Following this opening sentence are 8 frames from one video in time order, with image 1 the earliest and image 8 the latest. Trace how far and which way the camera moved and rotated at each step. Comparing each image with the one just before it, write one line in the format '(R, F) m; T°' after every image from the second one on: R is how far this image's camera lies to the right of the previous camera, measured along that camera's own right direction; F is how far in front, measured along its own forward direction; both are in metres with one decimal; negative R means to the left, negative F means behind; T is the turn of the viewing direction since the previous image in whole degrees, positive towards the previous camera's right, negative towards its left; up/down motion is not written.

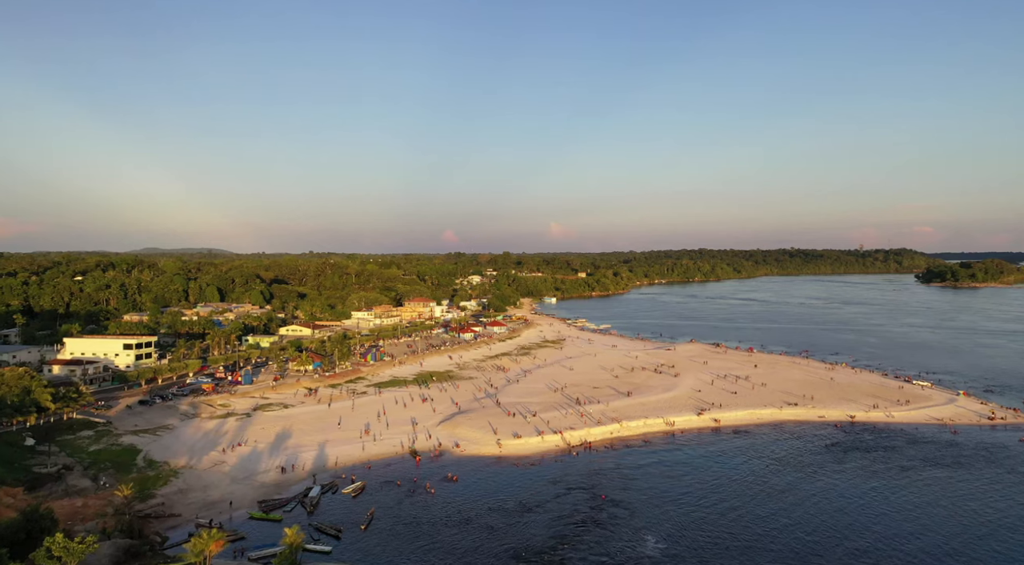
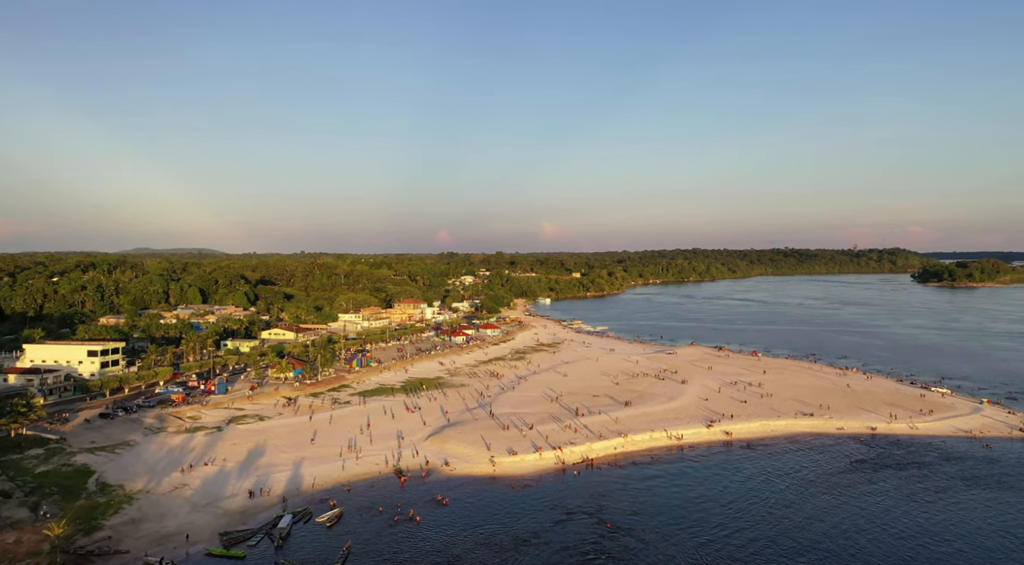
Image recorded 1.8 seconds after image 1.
(-0.1, +3.2) m; +1°
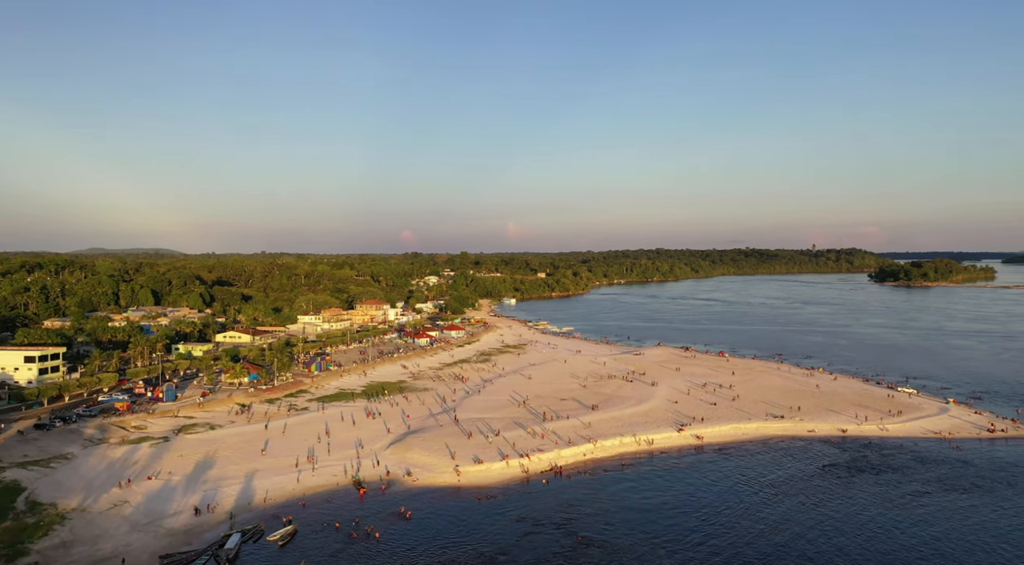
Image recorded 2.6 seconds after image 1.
(0.0, +1.4) m; +3°
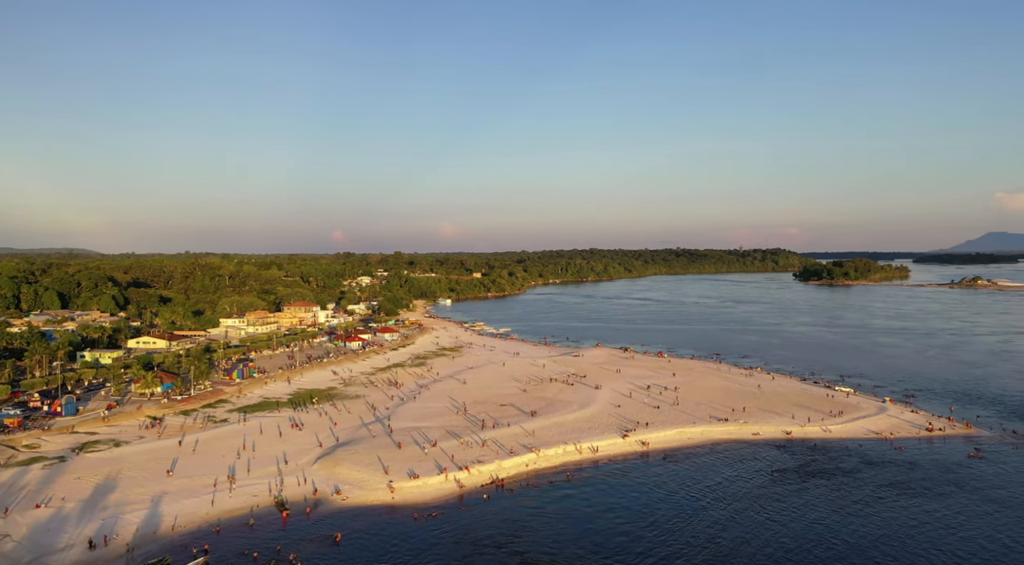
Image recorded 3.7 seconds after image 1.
(-0.1, +2.0) m; +6°
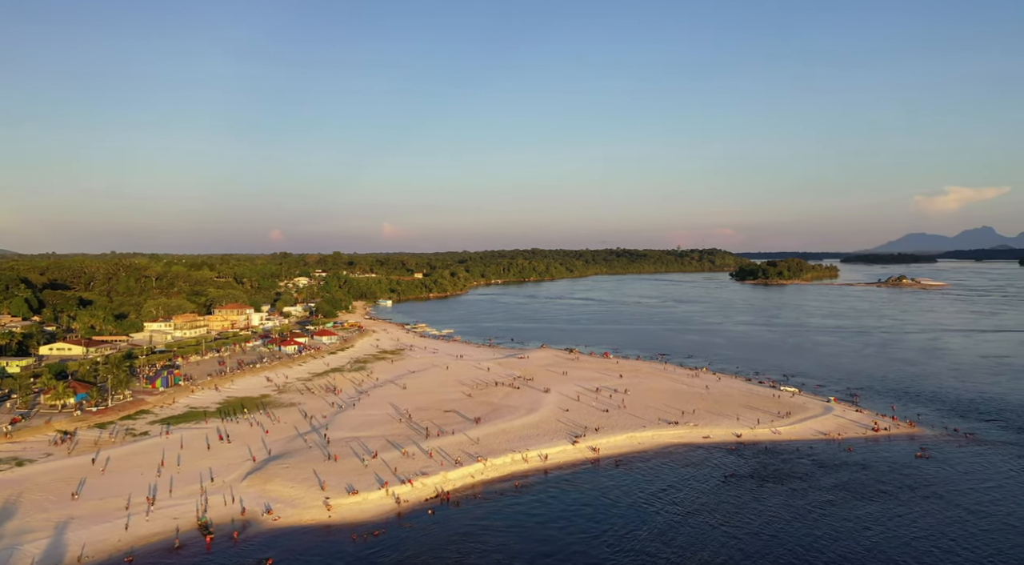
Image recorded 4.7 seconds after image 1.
(-0.2, +1.6) m; +5°
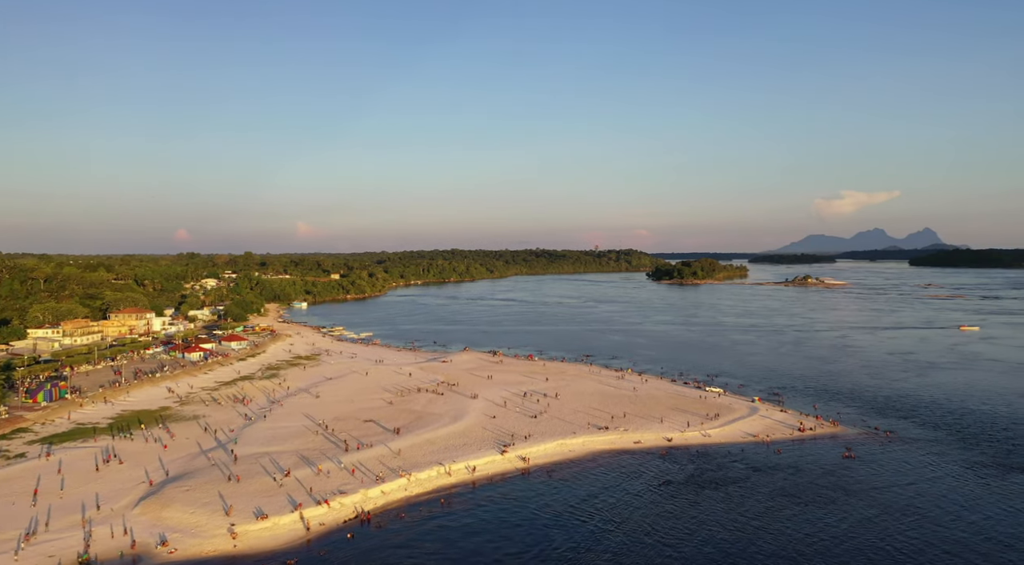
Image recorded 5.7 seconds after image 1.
(-0.2, +1.7) m; +7°
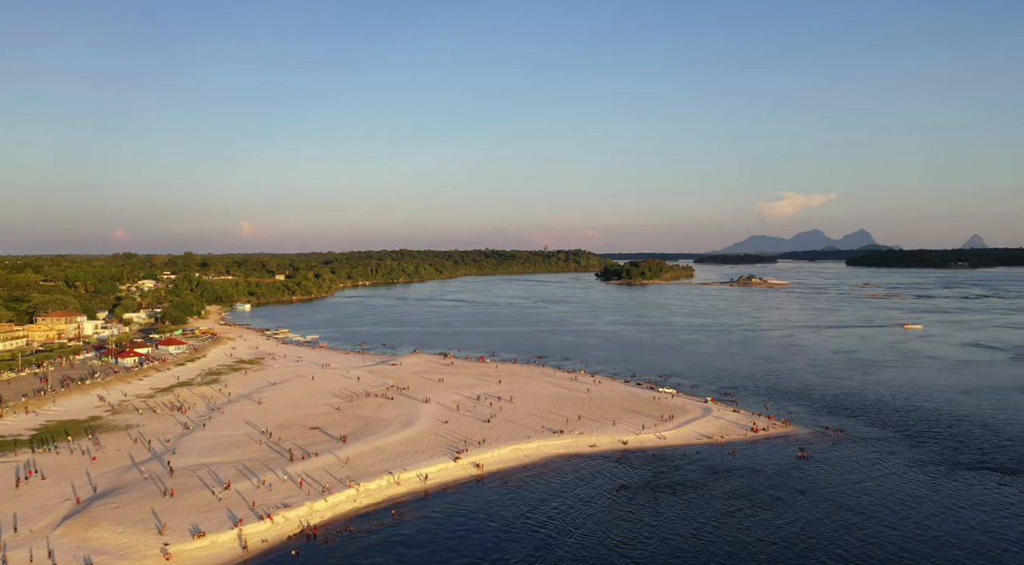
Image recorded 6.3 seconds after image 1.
(-0.1, +0.8) m; +4°
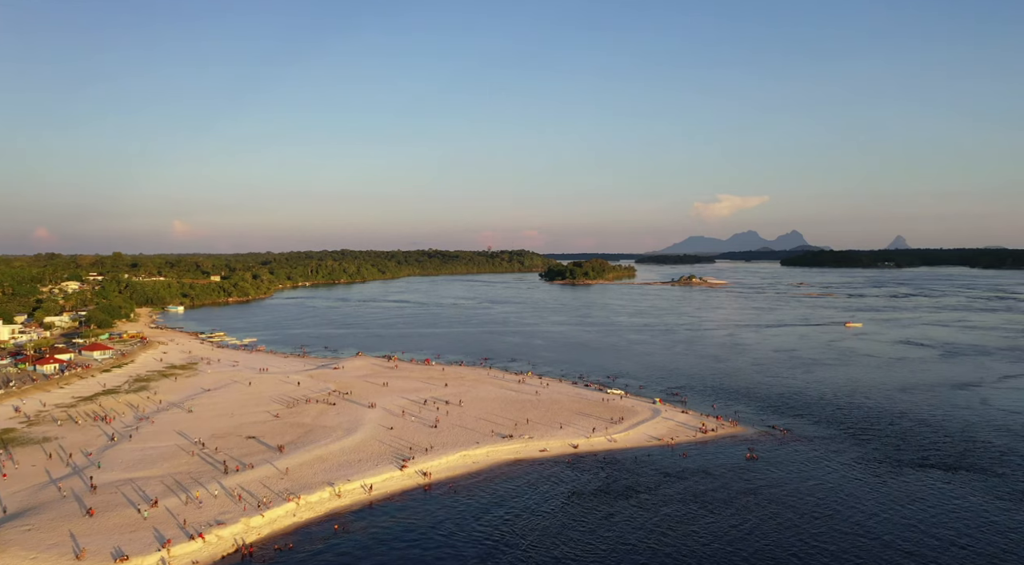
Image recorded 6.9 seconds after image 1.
(-0.2, +0.8) m; +5°
